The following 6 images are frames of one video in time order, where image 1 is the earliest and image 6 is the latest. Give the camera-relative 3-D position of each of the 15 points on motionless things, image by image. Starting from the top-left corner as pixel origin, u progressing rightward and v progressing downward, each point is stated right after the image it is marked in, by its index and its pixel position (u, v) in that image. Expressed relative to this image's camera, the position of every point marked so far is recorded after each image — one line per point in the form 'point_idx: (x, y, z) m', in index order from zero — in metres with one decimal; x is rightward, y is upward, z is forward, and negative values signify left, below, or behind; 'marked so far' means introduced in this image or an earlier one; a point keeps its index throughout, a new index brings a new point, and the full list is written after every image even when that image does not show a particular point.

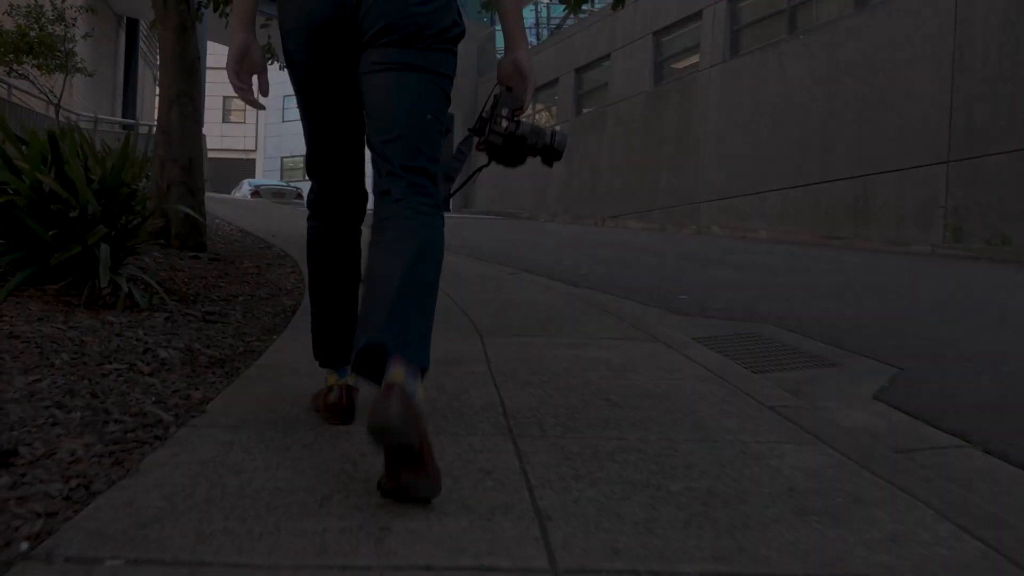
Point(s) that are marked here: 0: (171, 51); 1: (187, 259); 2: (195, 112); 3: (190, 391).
0: (-3.5, +2.5, +7.2) m
1: (-3.2, +0.3, +6.8) m
2: (-3.3, +1.9, +7.3) m
3: (-1.4, -0.5, +3.0) m
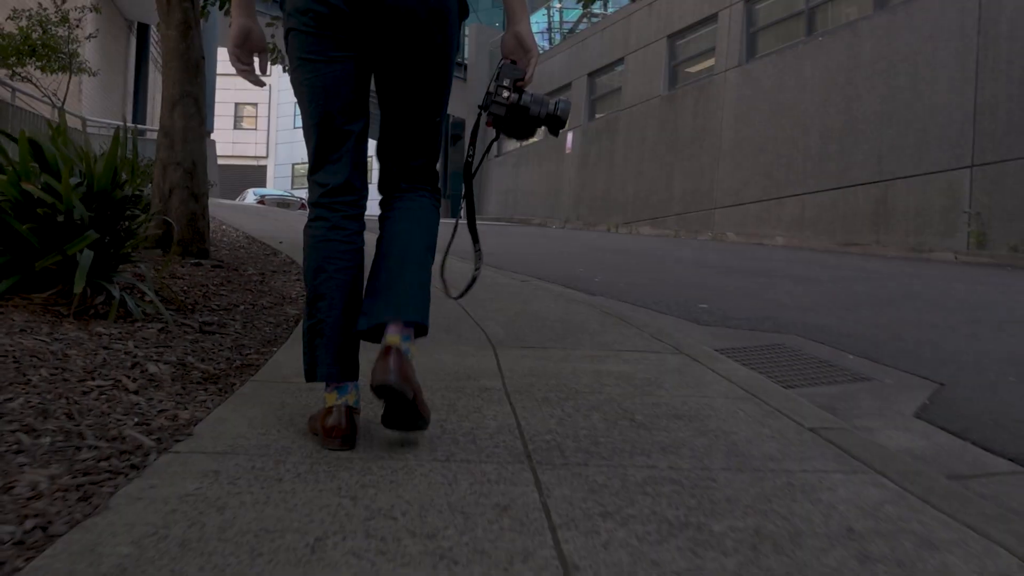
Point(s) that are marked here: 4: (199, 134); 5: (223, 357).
0: (-3.4, +2.4, +7.0) m
1: (-3.1, +0.2, +6.6) m
2: (-3.2, +1.8, +7.1) m
3: (-1.3, -0.5, +2.8) m
4: (-3.2, +1.6, +7.0) m
5: (-1.6, -0.4, +3.8) m
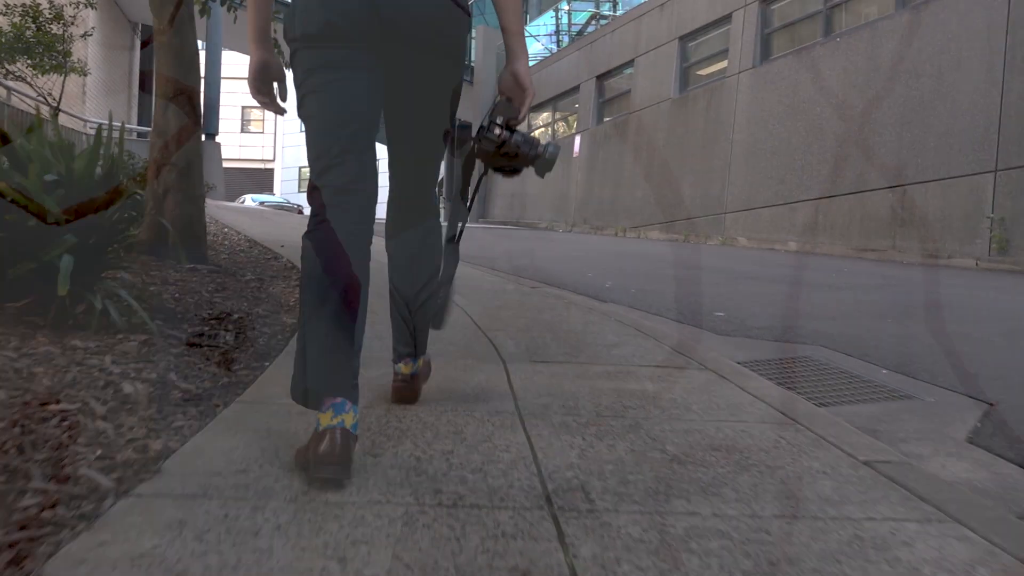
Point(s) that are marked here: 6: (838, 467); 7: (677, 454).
0: (-3.3, +2.3, +6.7) m
1: (-3.0, +0.2, +6.3) m
2: (-3.1, +1.7, +6.8) m
3: (-1.3, -0.5, +2.4) m
4: (-3.1, +1.5, +6.7) m
5: (-1.5, -0.4, +3.4) m
6: (+1.2, -0.7, +2.6) m
7: (+0.6, -0.6, +2.6) m
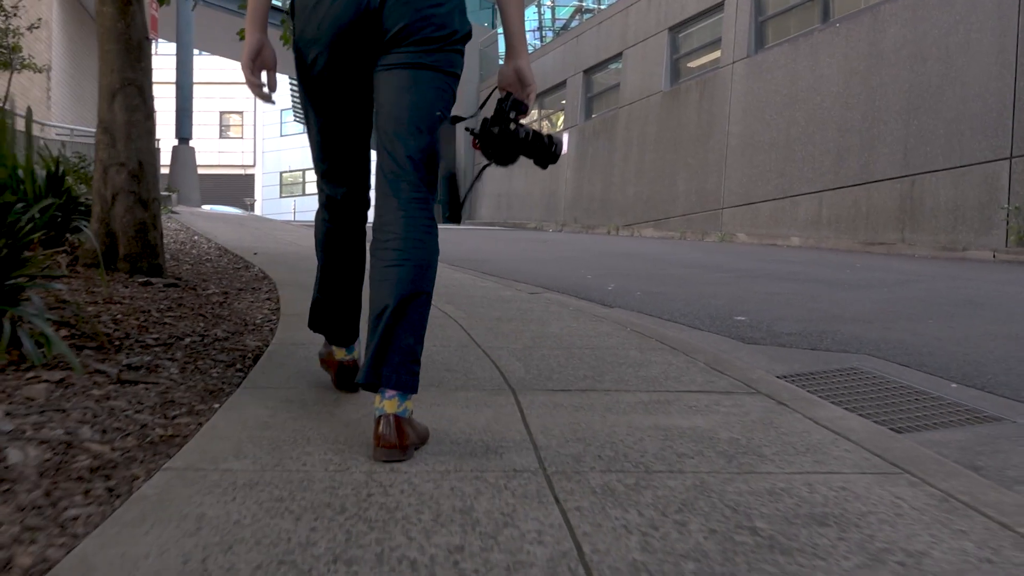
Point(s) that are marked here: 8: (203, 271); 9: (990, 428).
0: (-3.4, +2.2, +5.9) m
1: (-3.0, 0.0, +5.5) m
2: (-3.1, +1.6, +6.0) m
3: (-1.2, -0.6, +1.7) m
4: (-3.1, +1.4, +5.9) m
5: (-1.4, -0.5, +2.7) m
6: (+1.3, -0.7, +1.8) m
7: (+0.7, -0.7, +1.9) m
8: (-3.1, +0.2, +6.8) m
9: (+2.4, -0.7, +3.4) m
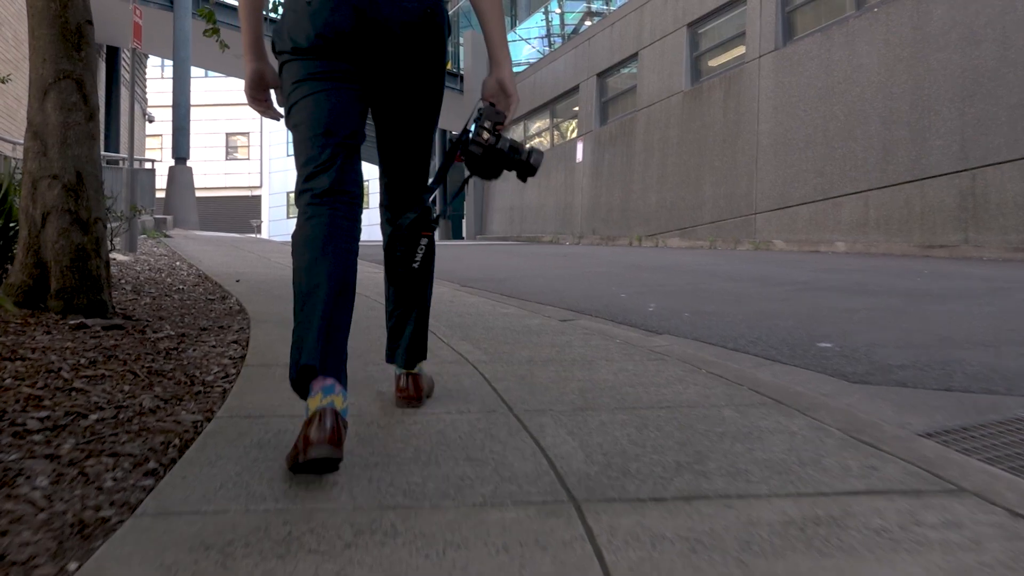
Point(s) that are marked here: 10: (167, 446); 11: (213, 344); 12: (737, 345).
0: (-3.2, +1.9, +4.8) m
1: (-2.8, -0.3, +4.3) m
2: (-3.0, +1.3, +4.8) m
3: (-1.0, -0.8, +0.5) m
4: (-2.9, +1.1, +4.8) m
5: (-1.3, -0.7, +1.4) m
6: (+1.5, -0.8, +0.6) m
7: (+0.9, -0.8, +0.6) m
8: (-2.8, -0.2, +5.7) m
9: (+2.6, -0.8, +2.1) m
10: (-1.3, -0.6, +2.6) m
11: (-1.9, -0.4, +4.4) m
12: (+1.7, -0.4, +5.3) m
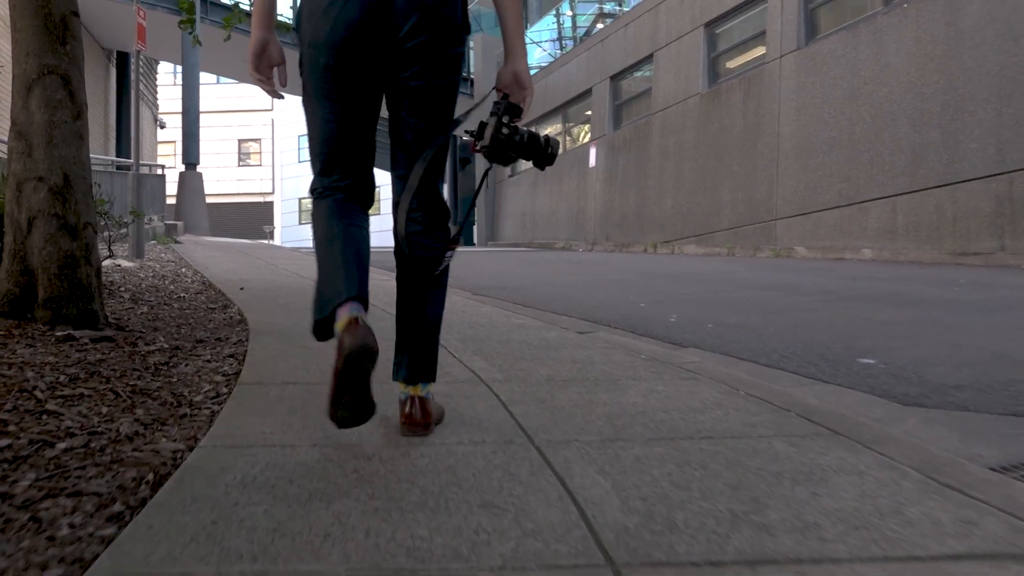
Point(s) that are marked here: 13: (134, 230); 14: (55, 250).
0: (-3.1, +1.8, +4.5) m
1: (-2.7, -0.3, +4.0) m
2: (-2.9, +1.2, +4.5) m
3: (-1.0, -0.8, +0.1) m
4: (-2.8, +1.0, +4.5) m
5: (-1.2, -0.7, +1.1) m
6: (+1.5, -0.8, +0.2) m
7: (+0.9, -0.8, +0.2) m
8: (-2.7, -0.2, +5.4) m
9: (+2.6, -0.8, +1.7) m
10: (-1.2, -0.6, +2.3) m
11: (-1.8, -0.4, +4.1) m
12: (+1.8, -0.5, +4.9) m
13: (-5.5, +0.8, +10.2) m
14: (-2.9, +0.2, +4.4) m
